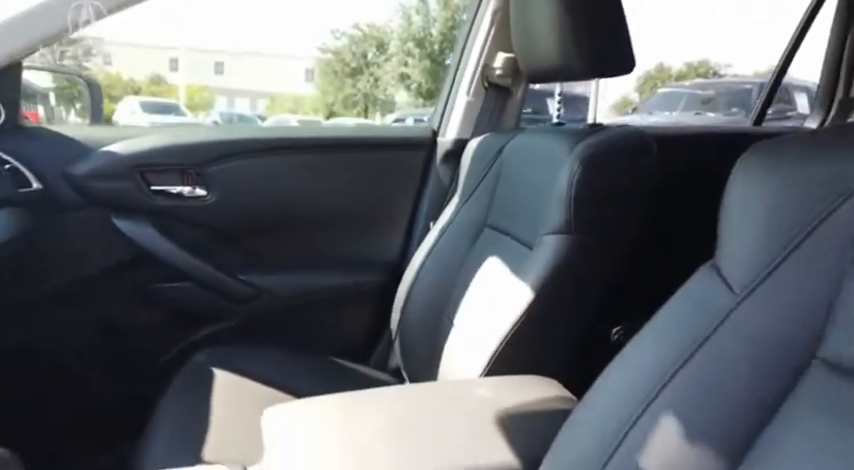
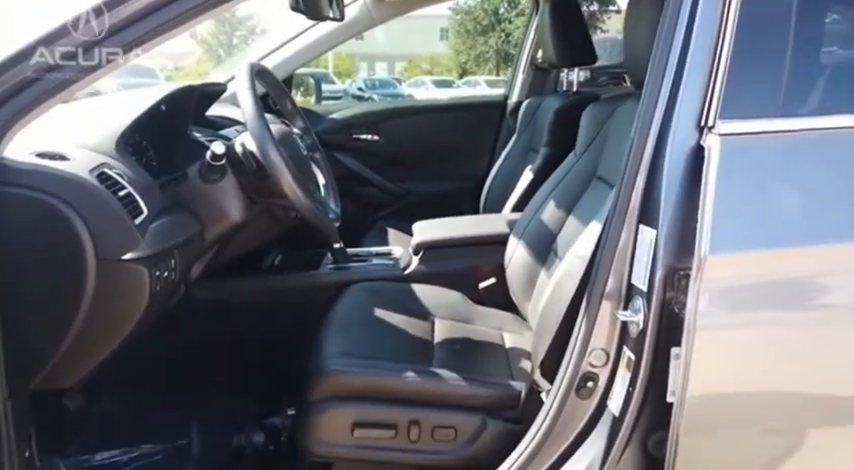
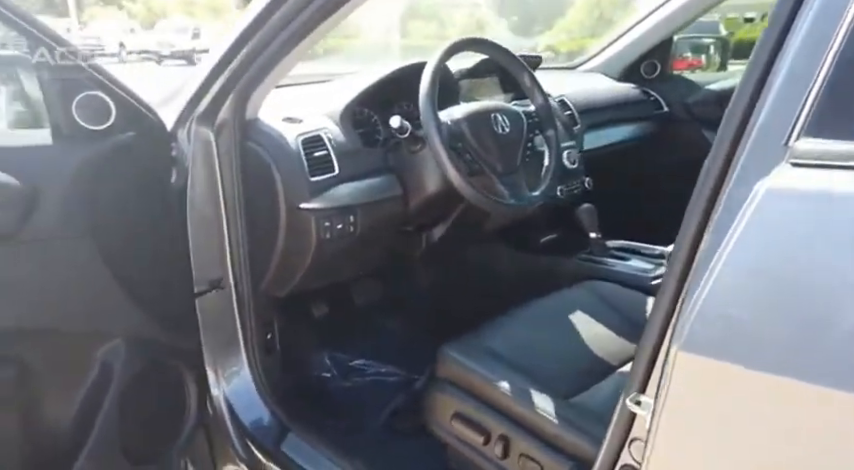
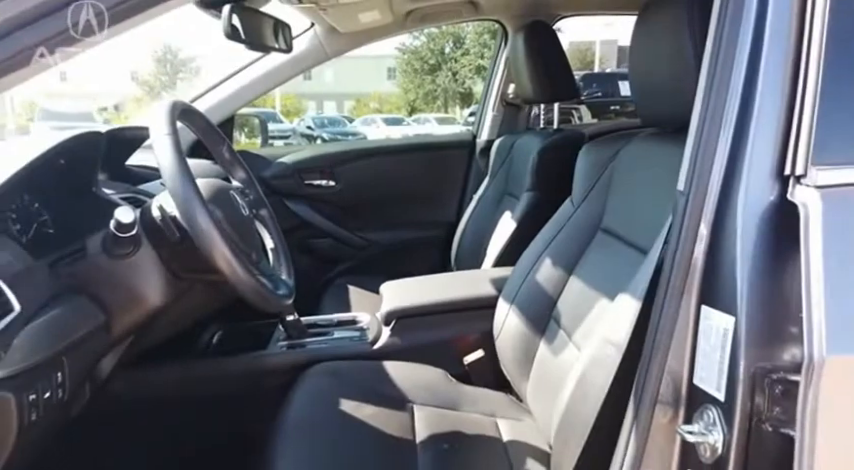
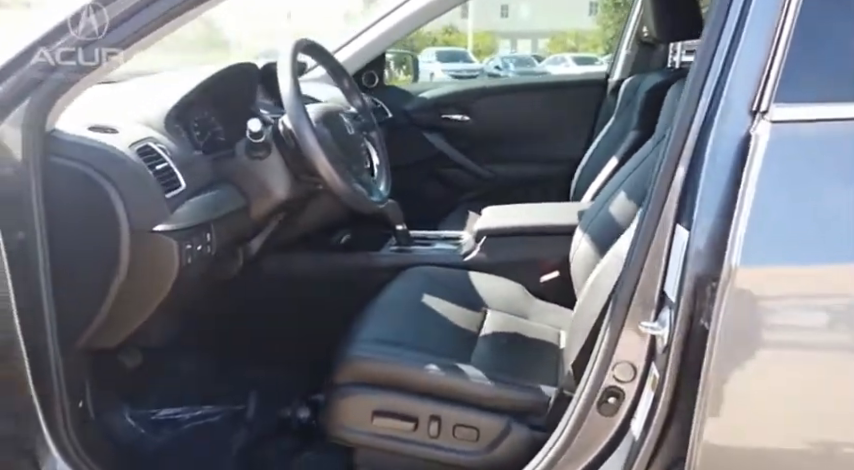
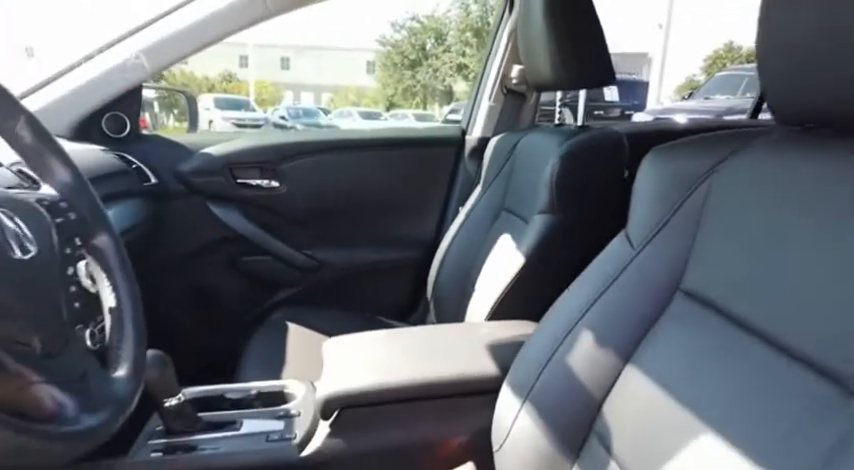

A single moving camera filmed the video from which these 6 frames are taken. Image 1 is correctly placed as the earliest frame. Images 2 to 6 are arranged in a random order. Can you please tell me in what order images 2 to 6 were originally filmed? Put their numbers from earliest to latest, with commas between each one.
6, 4, 2, 5, 3
